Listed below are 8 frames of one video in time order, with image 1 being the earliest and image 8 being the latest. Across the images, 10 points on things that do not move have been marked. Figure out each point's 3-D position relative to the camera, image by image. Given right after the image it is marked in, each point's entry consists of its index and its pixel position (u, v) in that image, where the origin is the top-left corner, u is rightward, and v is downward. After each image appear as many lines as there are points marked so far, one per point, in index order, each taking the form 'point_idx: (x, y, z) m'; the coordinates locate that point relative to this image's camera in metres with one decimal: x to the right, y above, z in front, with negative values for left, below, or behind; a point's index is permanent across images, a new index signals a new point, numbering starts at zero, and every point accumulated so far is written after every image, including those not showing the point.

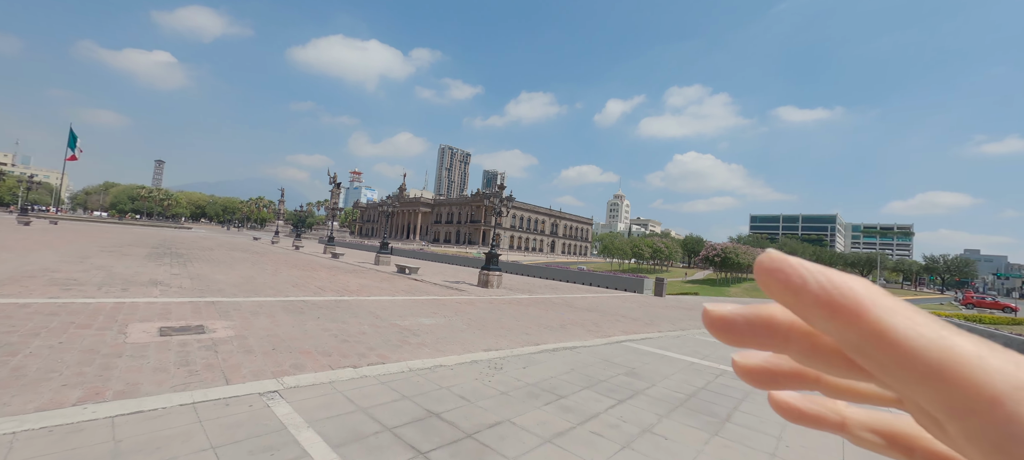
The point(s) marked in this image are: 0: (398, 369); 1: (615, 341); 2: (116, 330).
0: (-1.5, -1.8, +5.1) m
1: (+2.2, -2.4, +8.5) m
2: (-5.6, -1.4, +5.6) m
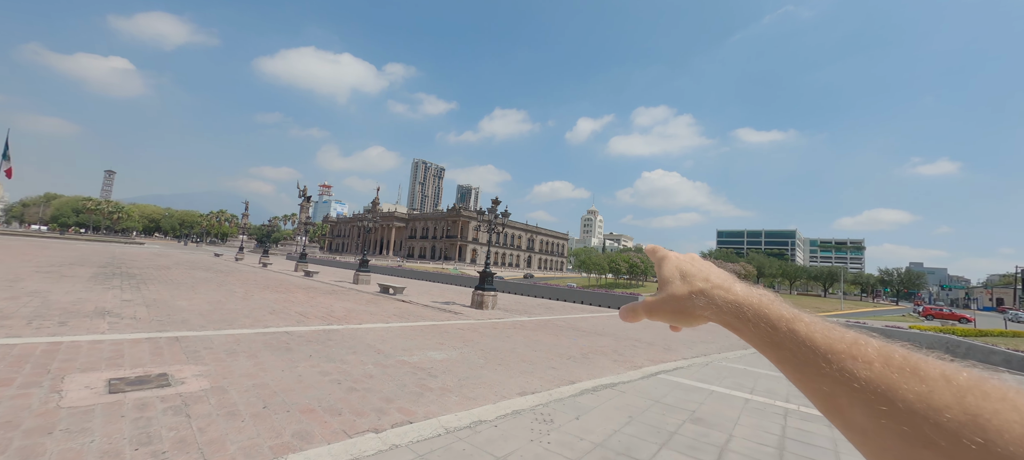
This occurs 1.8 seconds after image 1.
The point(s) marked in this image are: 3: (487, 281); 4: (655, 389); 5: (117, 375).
0: (-0.8, -2.0, +4.0) m
1: (+2.6, -2.7, +7.6) m
2: (-5.0, -1.7, +4.3) m
3: (-1.0, -2.0, +16.2) m
4: (+2.4, -2.6, +6.6) m
5: (-4.7, -1.7, +4.8) m
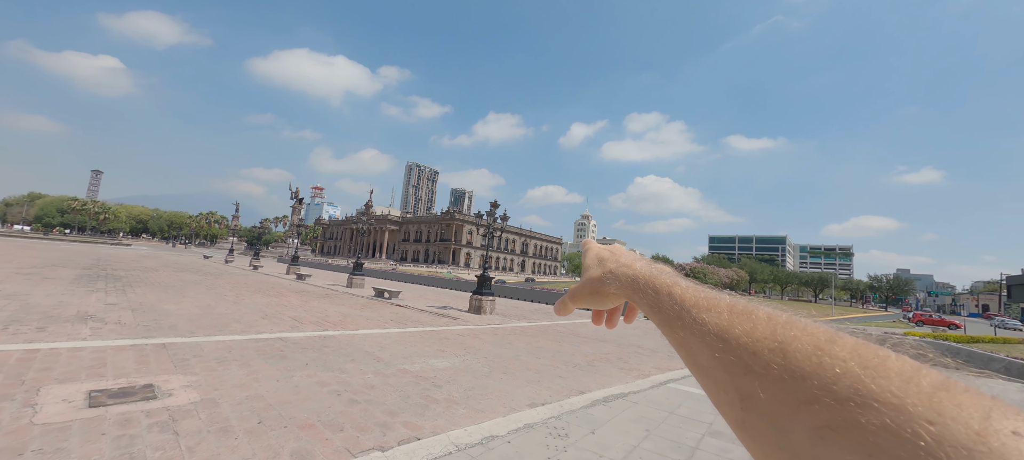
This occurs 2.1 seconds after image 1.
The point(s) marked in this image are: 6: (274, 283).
0: (-0.6, -2.0, +3.7) m
1: (+2.7, -2.8, +7.4) m
2: (-4.8, -1.7, +3.9) m
3: (-1.0, -2.2, +15.9) m
4: (+2.5, -2.7, +6.4) m
5: (-4.6, -1.7, +4.4) m
6: (-11.9, -2.7, +19.9) m
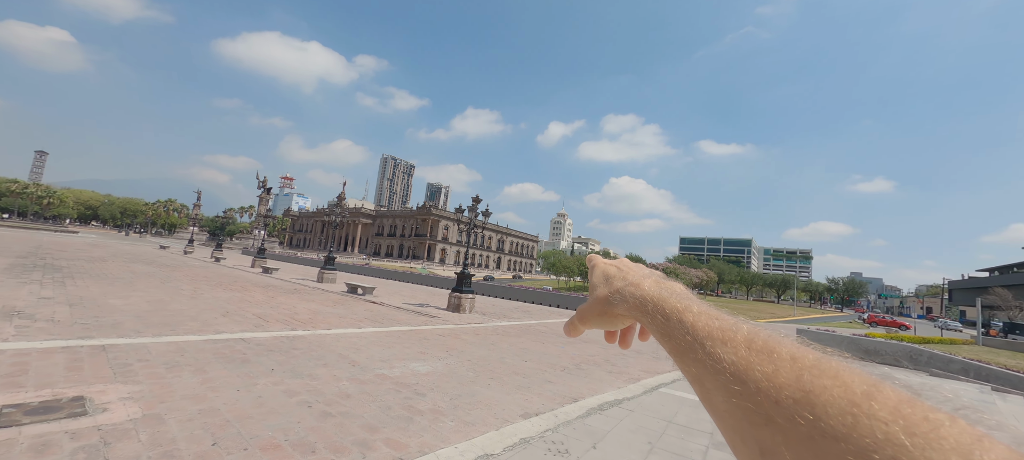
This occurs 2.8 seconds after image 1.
0: (-0.6, -2.0, +3.3) m
1: (+2.4, -2.8, +7.1) m
2: (-4.8, -1.5, +3.2) m
3: (-1.8, -2.0, +15.3) m
4: (+2.3, -2.7, +6.1) m
5: (-4.6, -1.6, +3.7) m
6: (-12.8, -2.2, +18.7) m
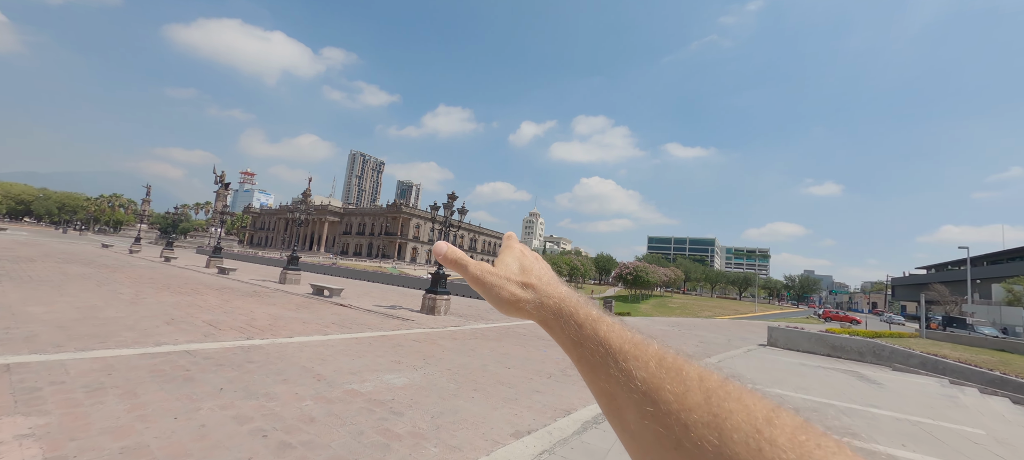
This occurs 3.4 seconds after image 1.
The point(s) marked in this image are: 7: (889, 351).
0: (-0.6, -1.9, +2.7) m
1: (+2.2, -2.8, +6.7) m
2: (-4.8, -1.4, +2.3) m
3: (-2.6, -1.9, +14.6) m
4: (+2.1, -2.7, +5.7) m
5: (-4.6, -1.5, +2.8) m
6: (-13.9, -2.1, +17.2) m
7: (+14.9, -4.8, +15.8) m
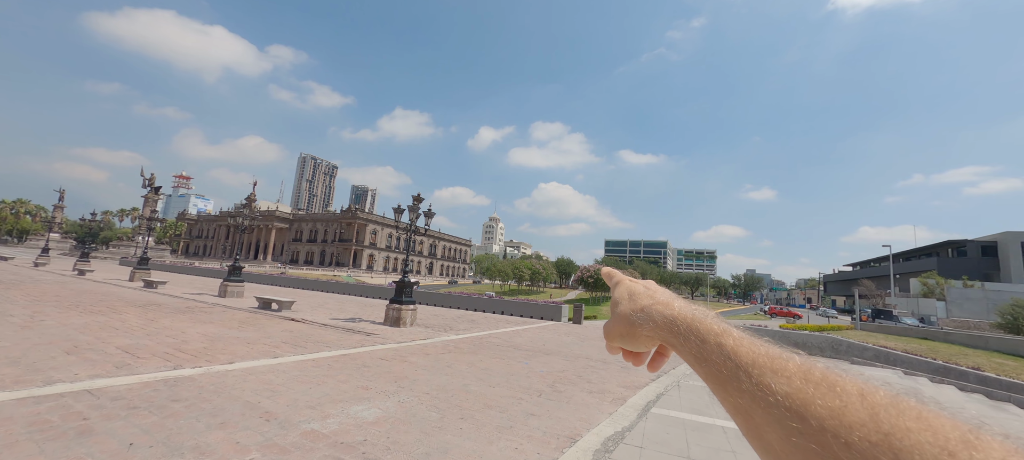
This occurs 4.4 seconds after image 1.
0: (-0.4, -1.9, +1.8) m
1: (+2.0, -2.8, +6.1) m
2: (-4.5, -1.5, +1.0) m
3: (-3.6, -2.1, +13.5) m
4: (+2.0, -2.7, +5.1) m
5: (-4.3, -1.5, +1.6) m
6: (-15.1, -2.4, +14.9) m
7: (+13.7, -4.8, +16.4) m
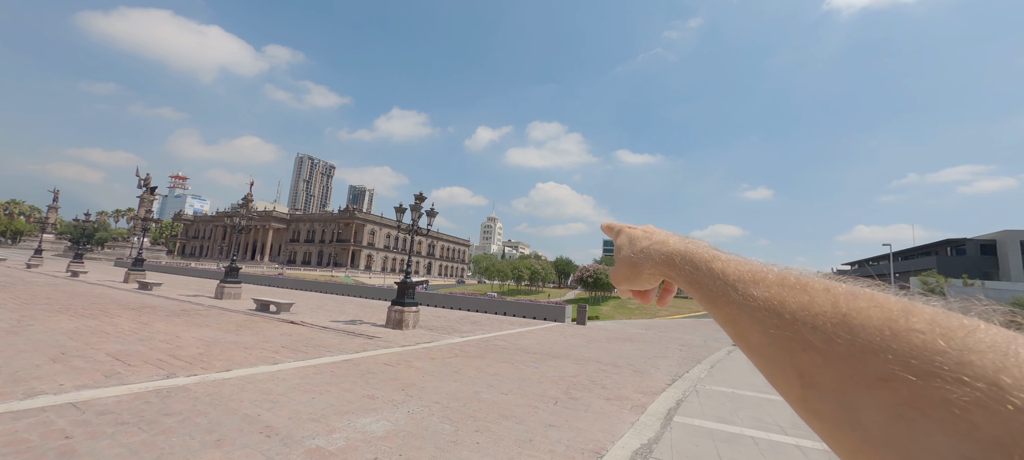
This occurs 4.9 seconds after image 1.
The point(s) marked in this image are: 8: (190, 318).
0: (-0.1, -1.9, +1.5) m
1: (+2.2, -2.7, +5.8) m
2: (-4.2, -1.4, +0.6) m
3: (-3.4, -2.1, +13.1) m
4: (+2.2, -2.6, +4.7) m
5: (-4.1, -1.5, +1.2) m
6: (-14.9, -2.4, +14.5) m
7: (+13.9, -4.7, +16.2) m
8: (-9.1, -2.5, +11.3) m
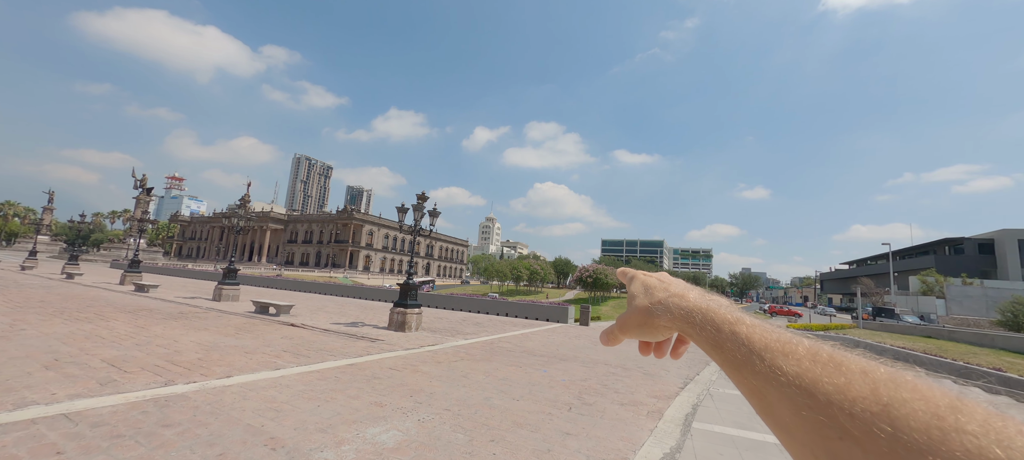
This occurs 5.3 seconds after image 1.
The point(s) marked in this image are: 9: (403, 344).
0: (+0.1, -1.9, +1.3) m
1: (+2.4, -2.7, +5.6) m
2: (-4.0, -1.4, +0.4) m
3: (-3.3, -2.1, +12.9) m
4: (+2.4, -2.6, +4.5) m
5: (-3.9, -1.5, +0.9) m
6: (-14.8, -2.4, +14.2) m
7: (+14.0, -4.7, +16.0) m
8: (-8.9, -2.5, +11.1) m
9: (-2.8, -2.9, +10.4) m
